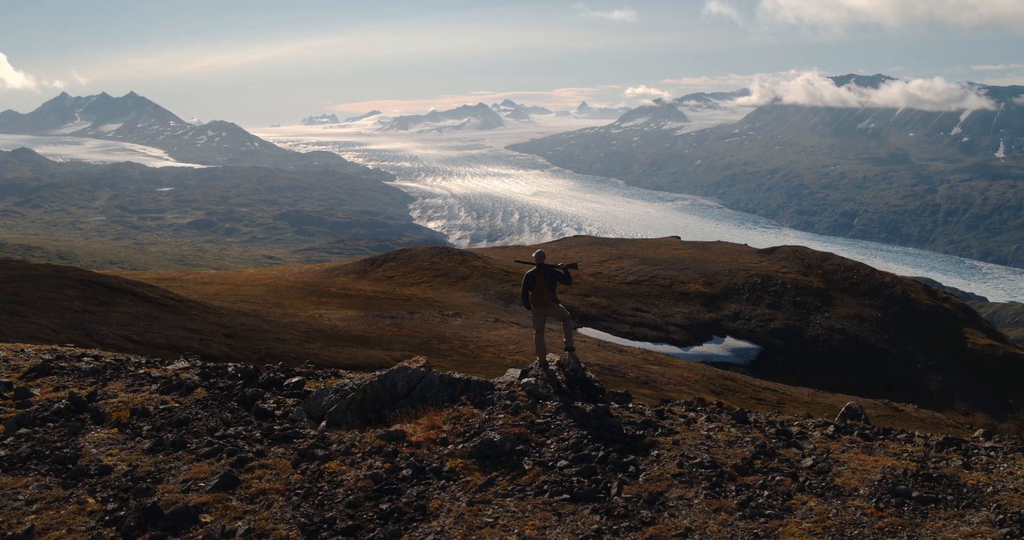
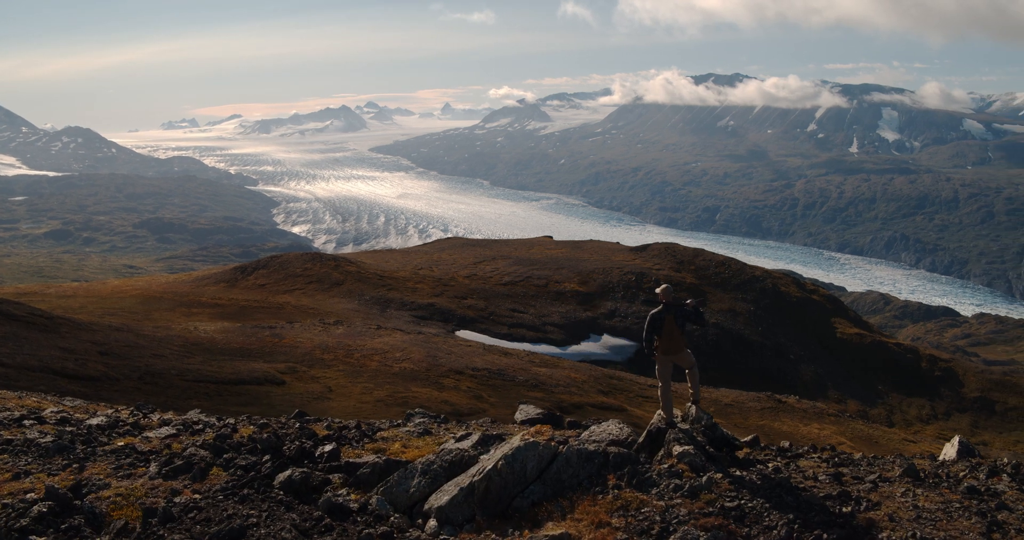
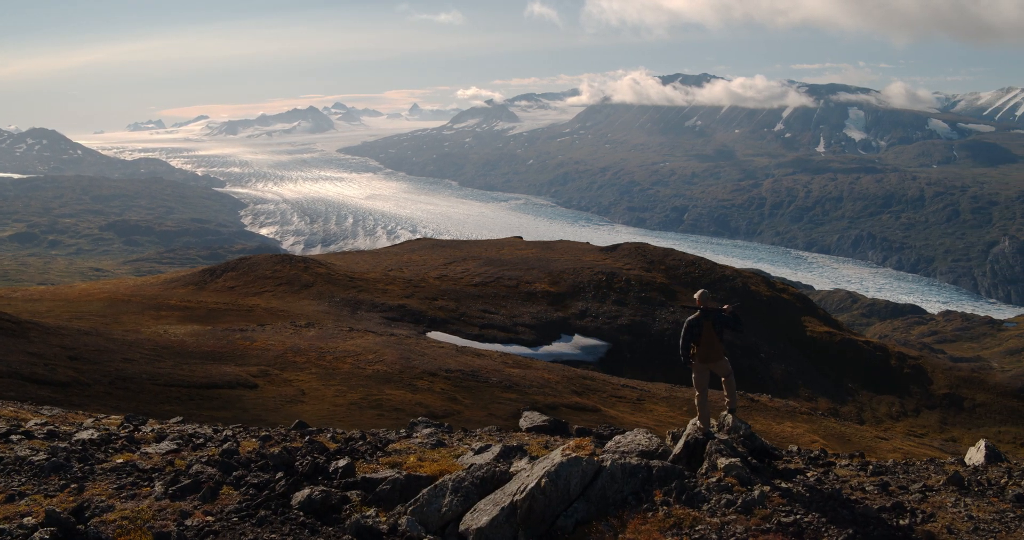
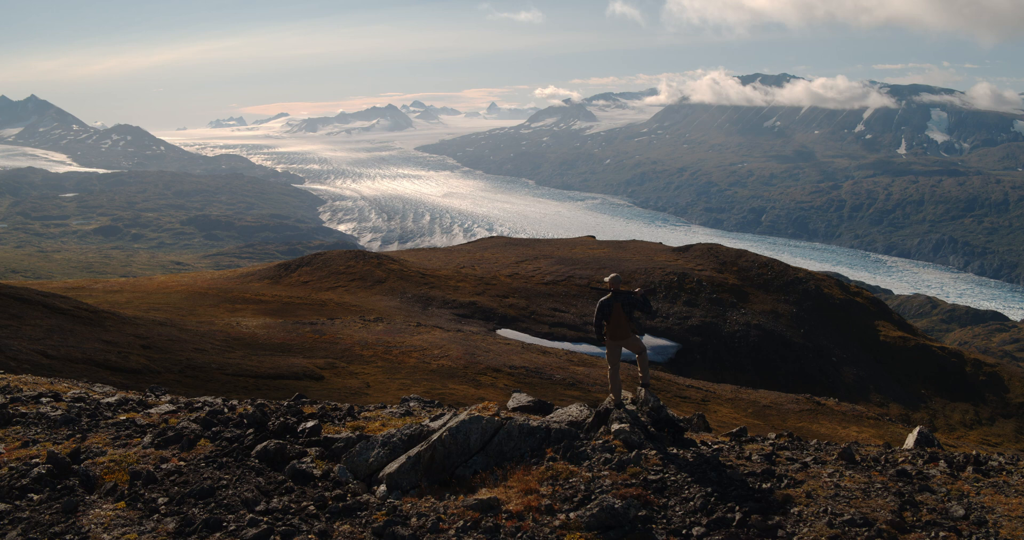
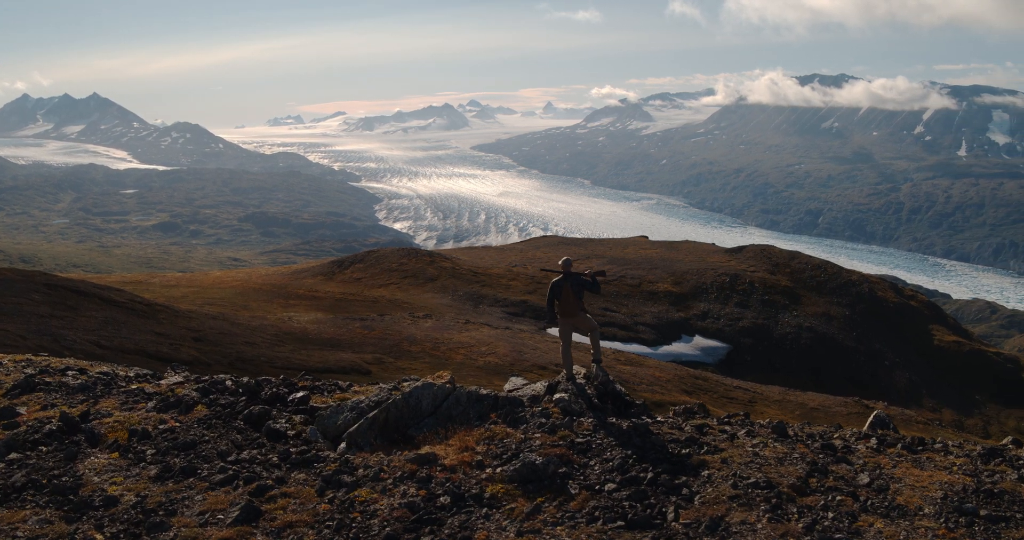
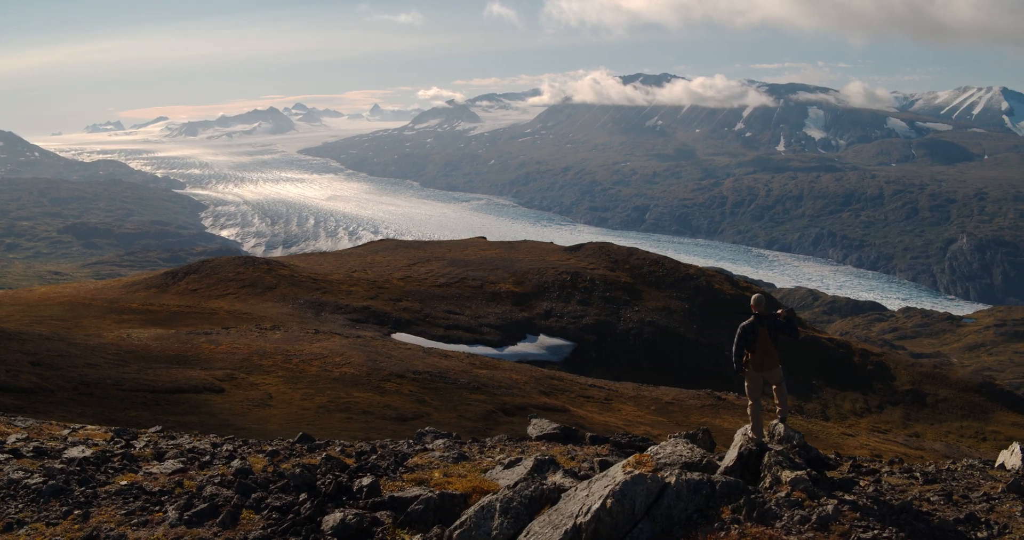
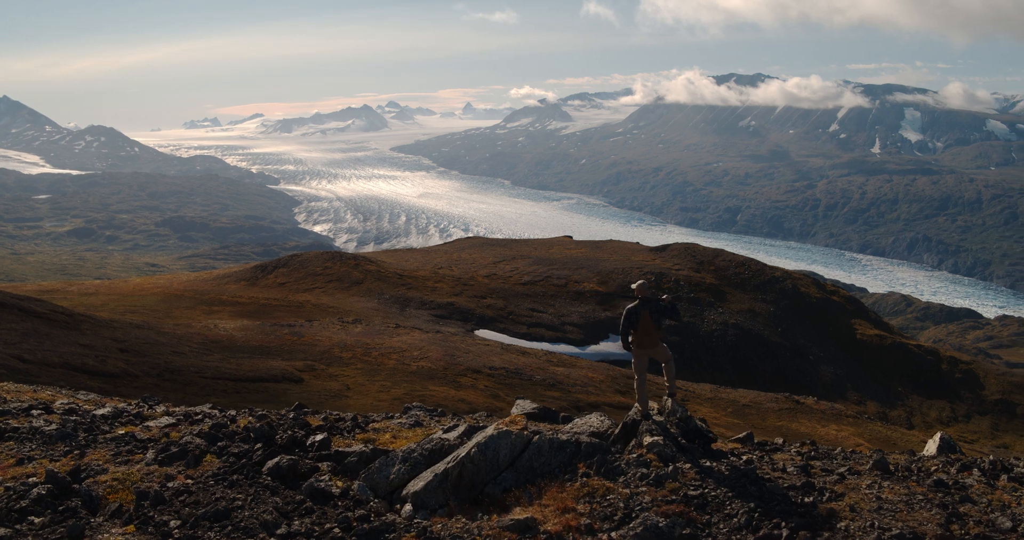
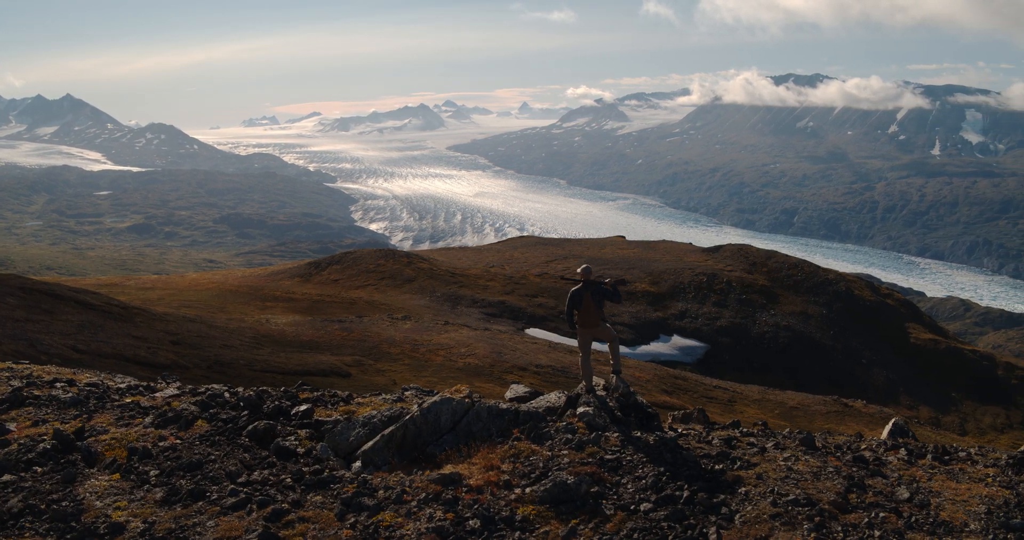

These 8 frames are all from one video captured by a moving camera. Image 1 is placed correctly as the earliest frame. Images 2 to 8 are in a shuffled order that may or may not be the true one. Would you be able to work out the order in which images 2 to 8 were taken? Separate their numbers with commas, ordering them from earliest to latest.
5, 8, 4, 7, 2, 3, 6
